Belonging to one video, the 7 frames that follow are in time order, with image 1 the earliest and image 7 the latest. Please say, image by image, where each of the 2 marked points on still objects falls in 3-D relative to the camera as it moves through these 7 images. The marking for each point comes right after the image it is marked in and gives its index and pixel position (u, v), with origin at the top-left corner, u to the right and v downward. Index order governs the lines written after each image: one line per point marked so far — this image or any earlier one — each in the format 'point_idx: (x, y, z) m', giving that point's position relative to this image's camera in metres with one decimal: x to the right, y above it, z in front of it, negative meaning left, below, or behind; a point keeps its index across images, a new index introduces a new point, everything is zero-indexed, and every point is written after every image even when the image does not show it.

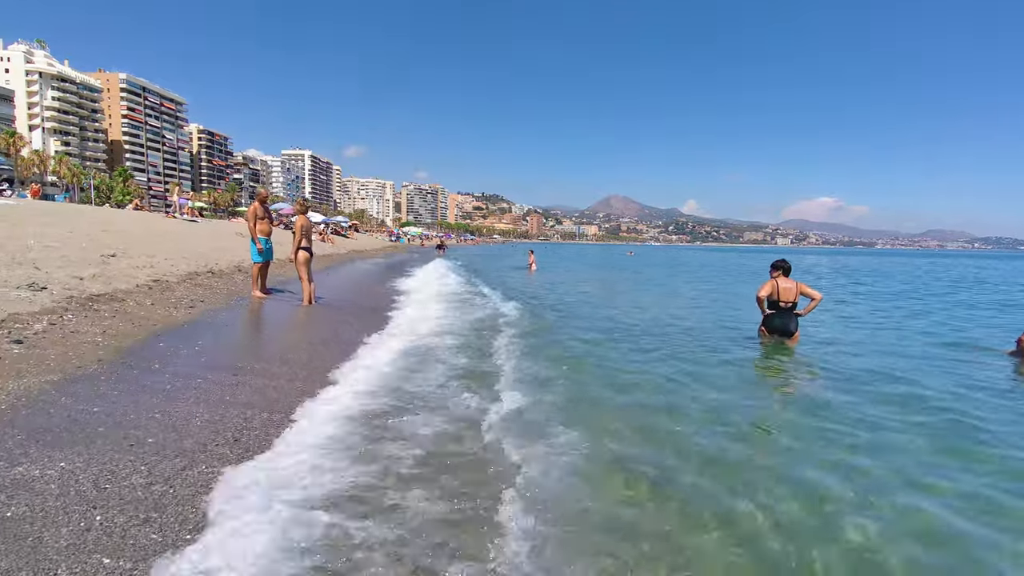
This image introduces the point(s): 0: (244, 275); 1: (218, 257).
0: (-5.3, +0.3, +10.6) m
1: (-6.7, +0.7, +12.2) m
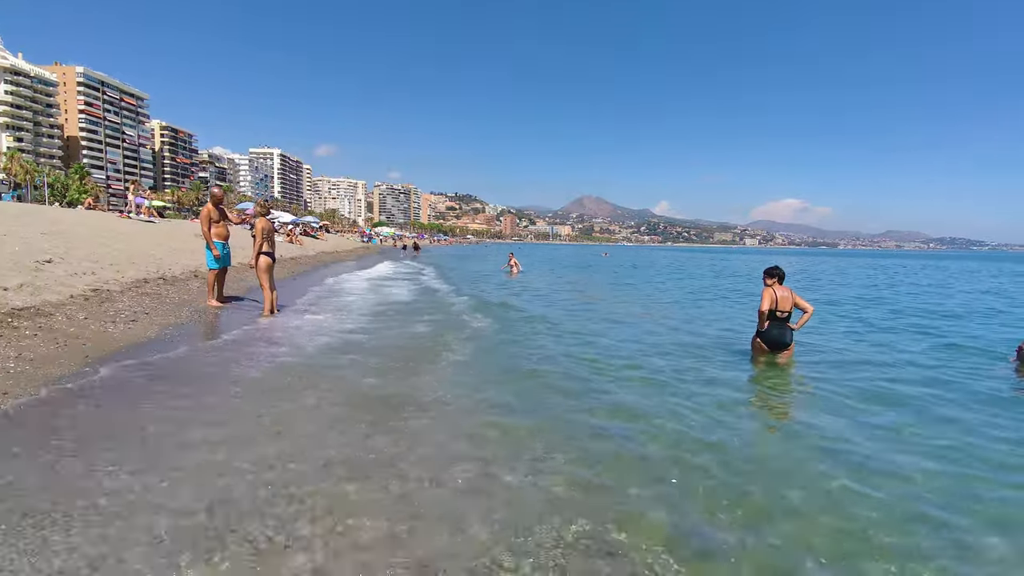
0: (-5.7, +0.1, +9.8) m
1: (-7.2, +0.6, +11.3) m
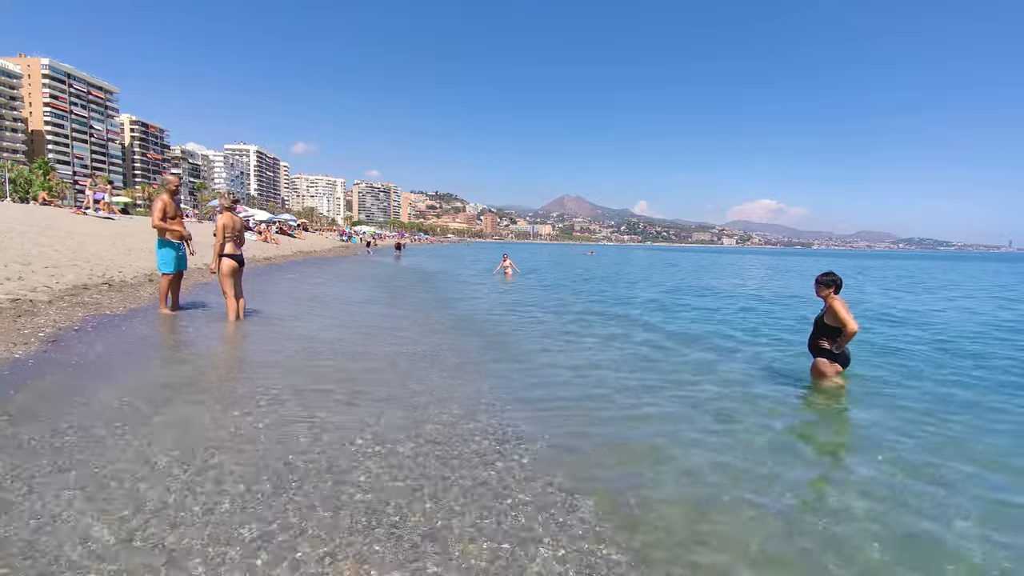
0: (-5.7, 0.0, +8.5) m
1: (-7.2, +0.5, +9.9) m
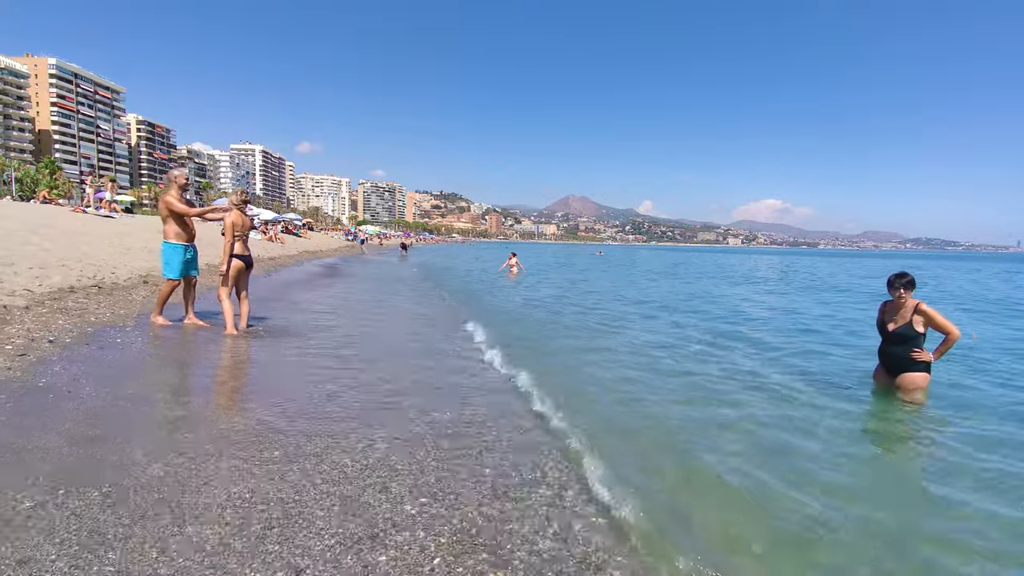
0: (-5.3, 0.0, +7.8) m
1: (-6.8, +0.4, +9.3) m
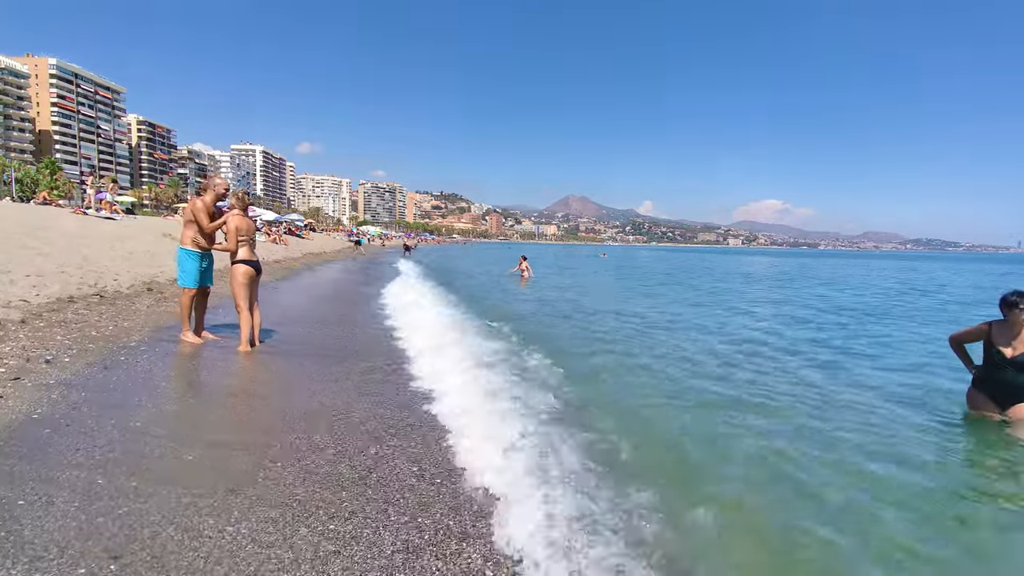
0: (-5.0, -0.1, +7.4) m
1: (-6.5, +0.3, +8.8) m
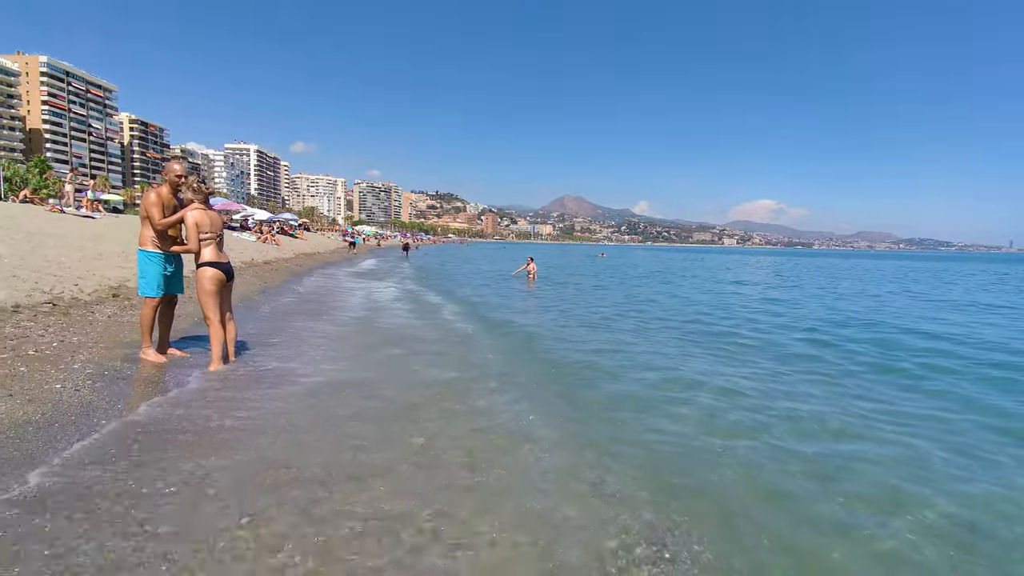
0: (-4.8, -0.2, +6.5) m
1: (-6.3, +0.2, +7.9) m
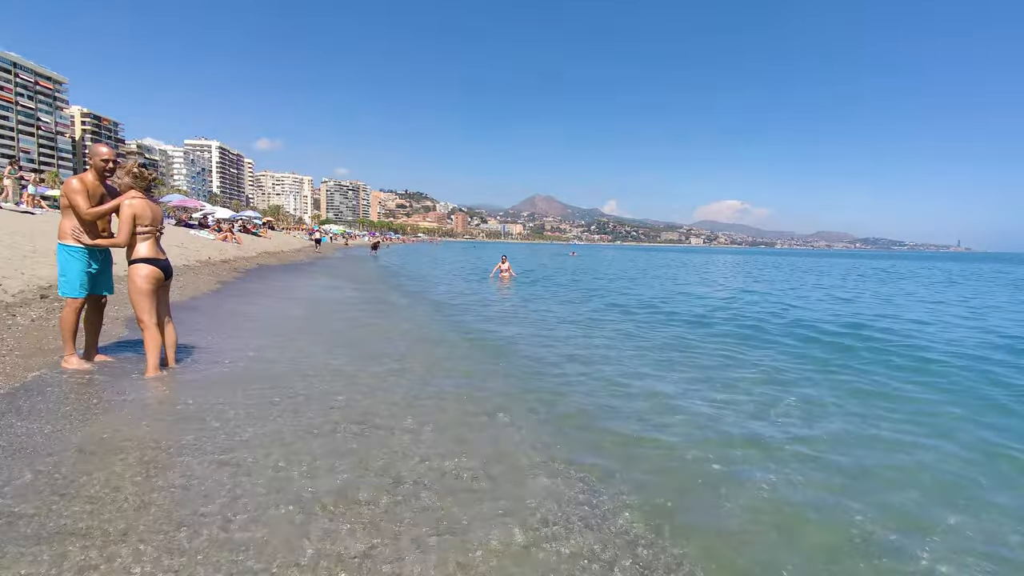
0: (-5.0, -0.2, +5.8) m
1: (-6.6, +0.2, +7.2) m
